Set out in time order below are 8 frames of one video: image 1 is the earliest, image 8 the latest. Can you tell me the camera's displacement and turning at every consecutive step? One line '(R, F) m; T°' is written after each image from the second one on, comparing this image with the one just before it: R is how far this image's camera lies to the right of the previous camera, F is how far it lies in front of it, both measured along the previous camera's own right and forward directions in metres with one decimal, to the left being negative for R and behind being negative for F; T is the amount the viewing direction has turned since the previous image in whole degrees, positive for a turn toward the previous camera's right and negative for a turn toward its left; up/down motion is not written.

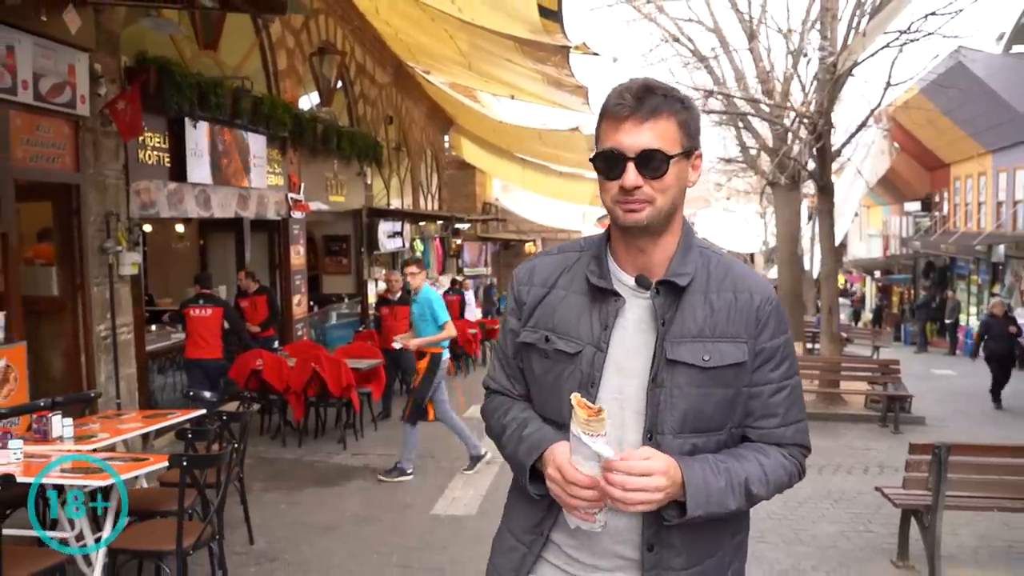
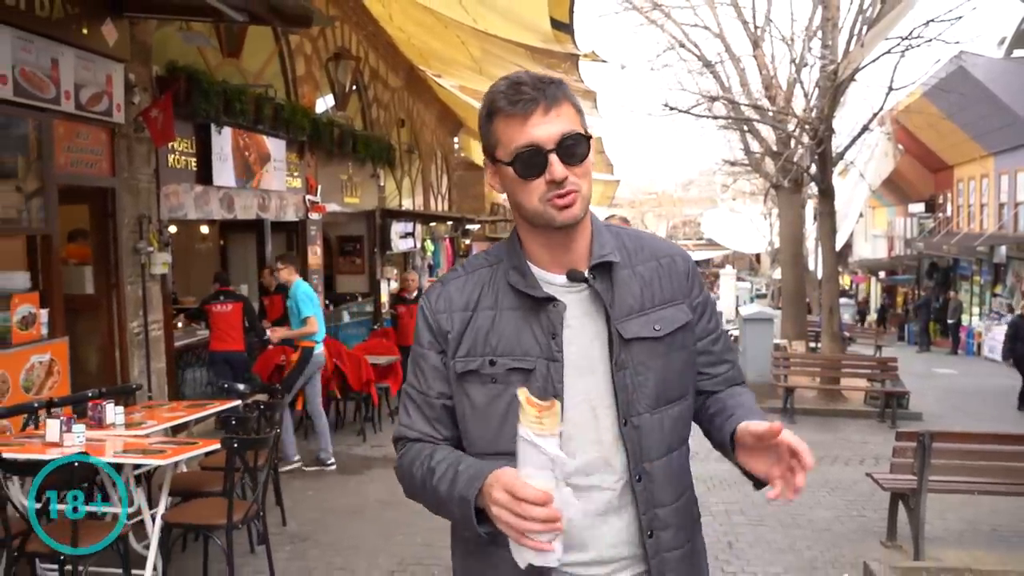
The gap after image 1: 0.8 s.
(-0.1, -0.4) m; 0°
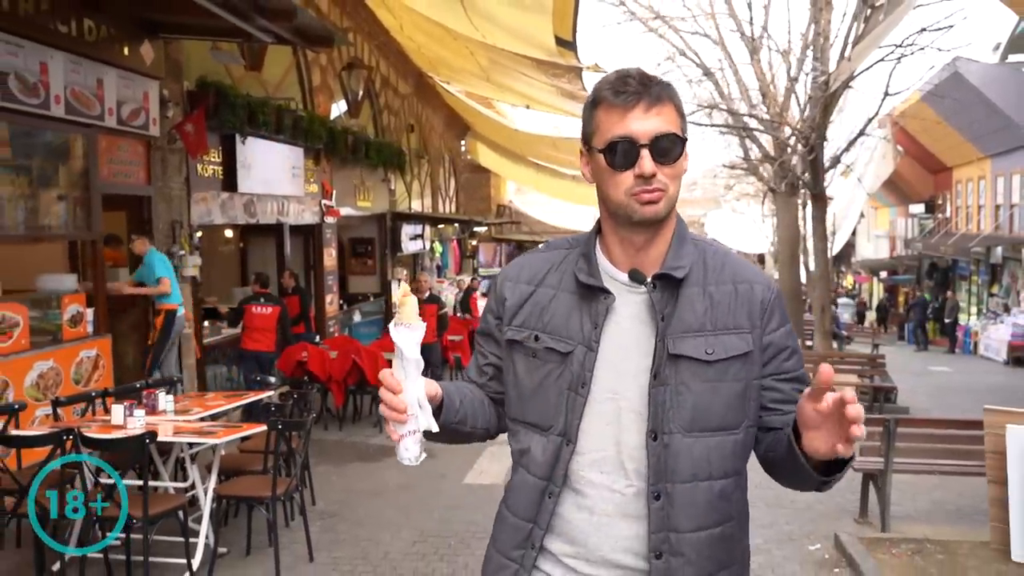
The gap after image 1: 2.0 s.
(0.0, -0.6) m; 0°
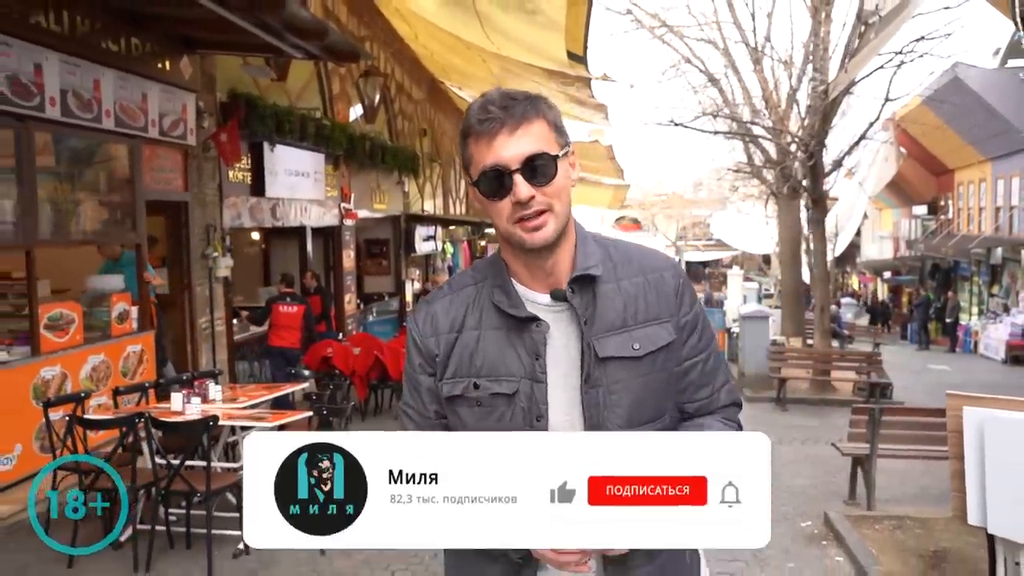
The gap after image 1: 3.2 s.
(-0.1, -0.6) m; 0°
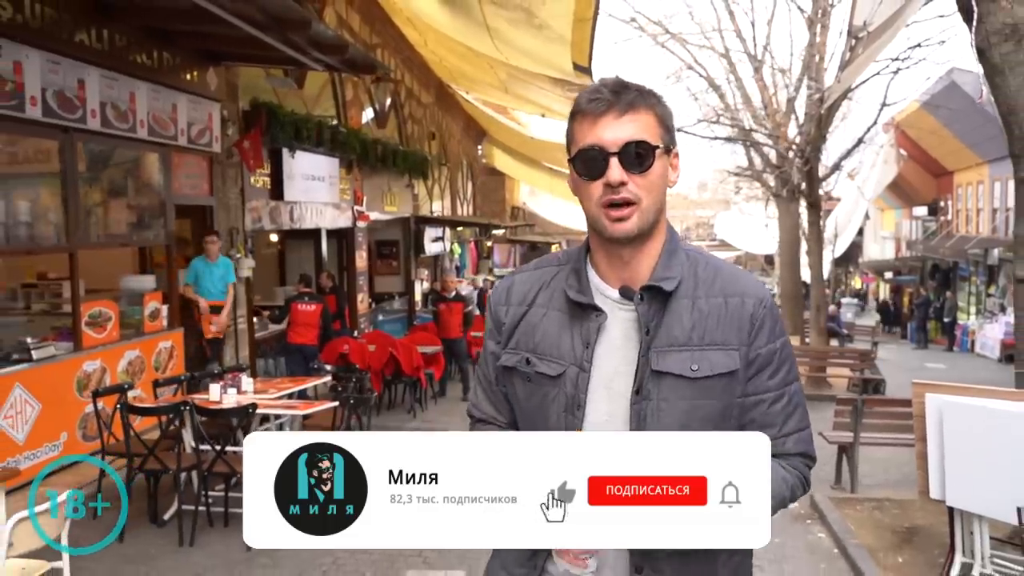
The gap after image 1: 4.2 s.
(0.0, -0.5) m; 0°
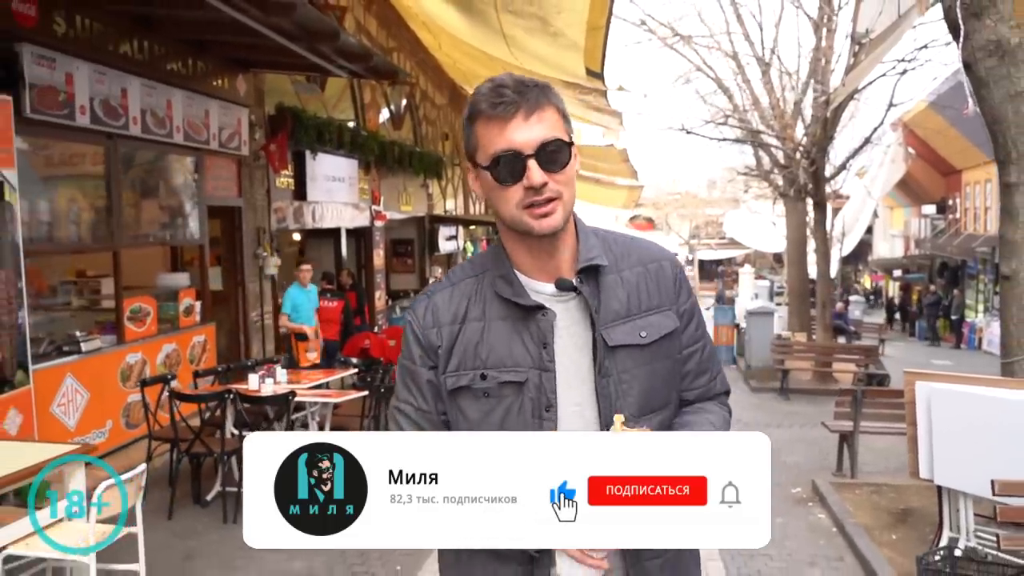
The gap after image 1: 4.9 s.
(-0.1, -0.4) m; -1°
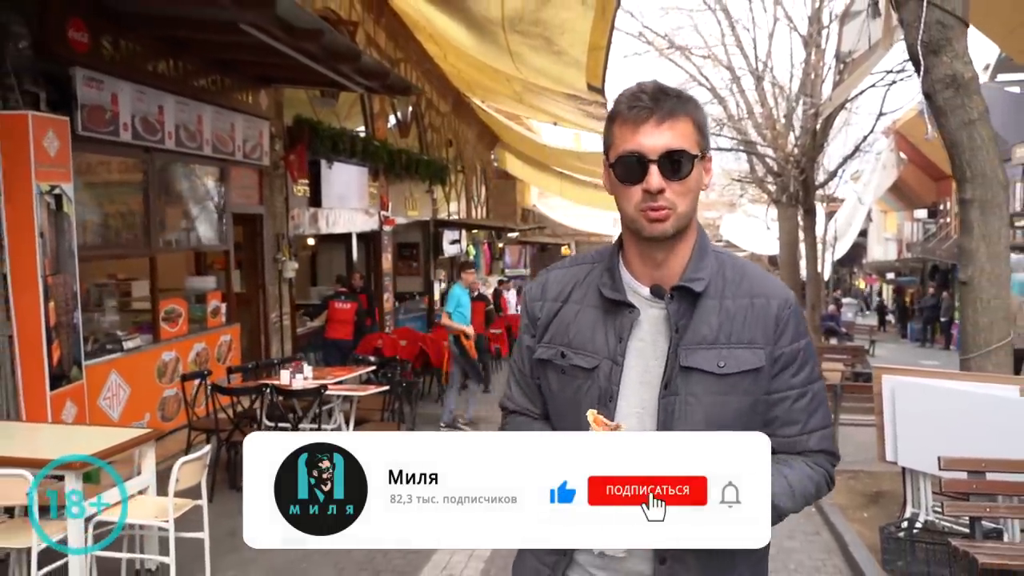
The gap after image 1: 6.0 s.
(-0.1, -0.7) m; 0°
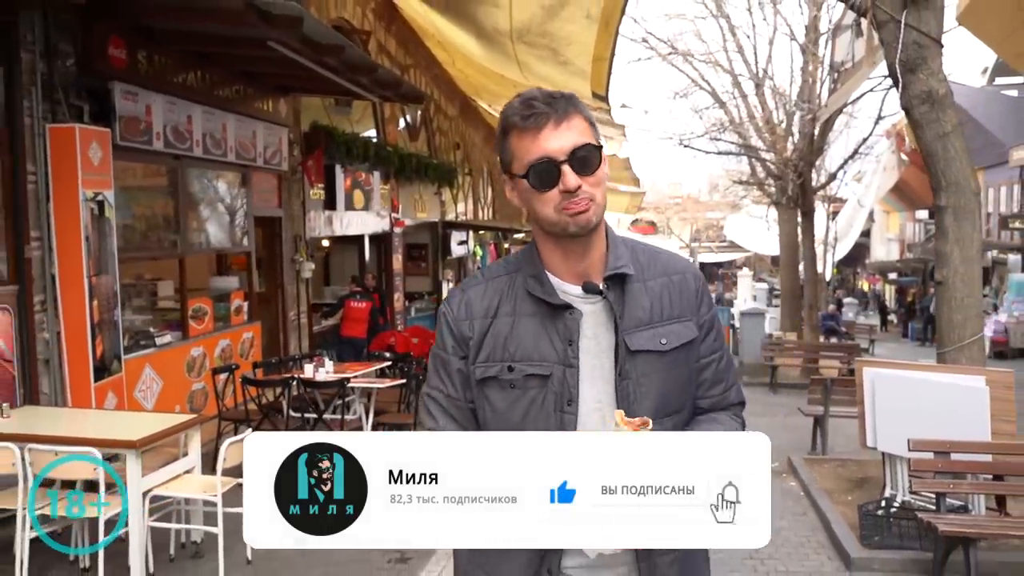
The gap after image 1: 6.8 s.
(0.0, -0.5) m; 0°
